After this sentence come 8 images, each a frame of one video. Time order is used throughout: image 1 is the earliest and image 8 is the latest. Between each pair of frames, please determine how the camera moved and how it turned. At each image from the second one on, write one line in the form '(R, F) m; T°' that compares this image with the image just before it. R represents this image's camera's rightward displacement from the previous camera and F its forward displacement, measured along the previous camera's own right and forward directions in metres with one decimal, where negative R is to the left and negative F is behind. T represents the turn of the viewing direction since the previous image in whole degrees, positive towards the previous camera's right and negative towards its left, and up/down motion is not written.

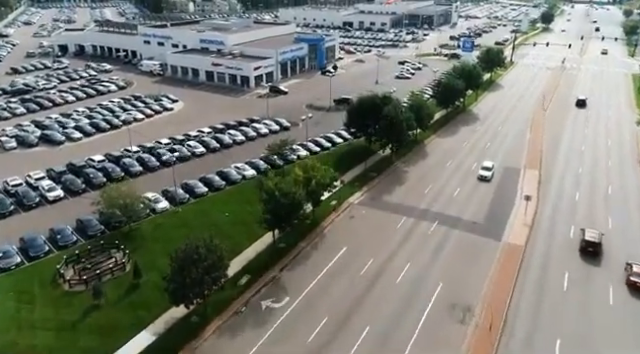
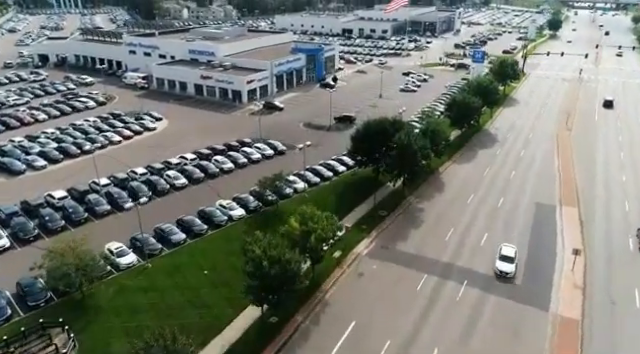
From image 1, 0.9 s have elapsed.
(-0.1, +6.6) m; 0°
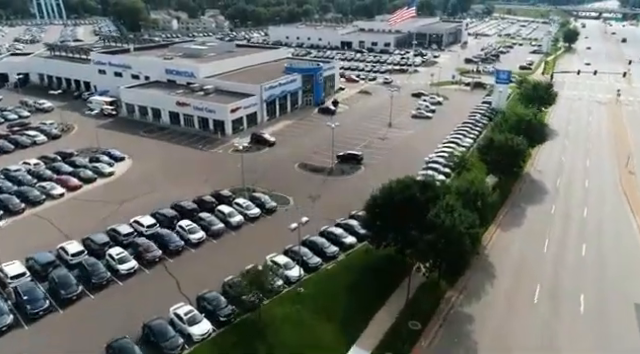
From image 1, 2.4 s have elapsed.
(-0.3, +11.7) m; 0°
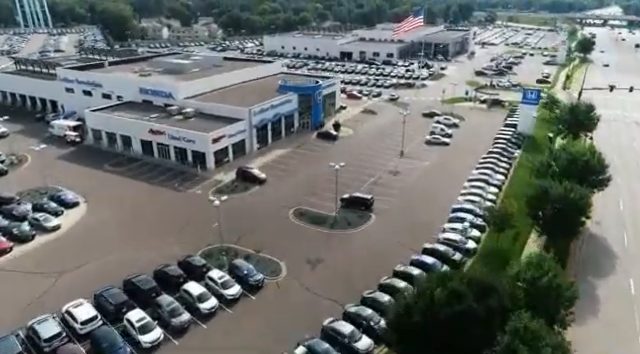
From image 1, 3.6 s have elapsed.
(-0.2, +9.5) m; 0°
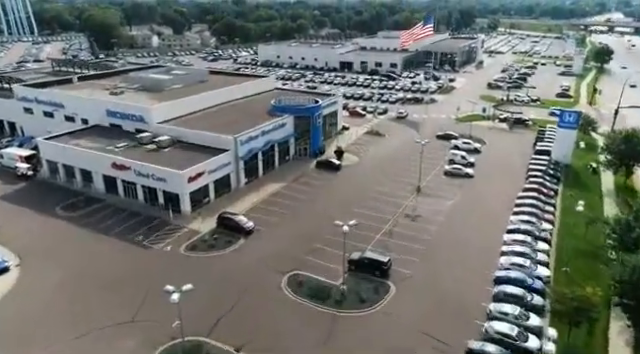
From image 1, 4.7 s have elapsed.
(-0.3, +9.2) m; 0°
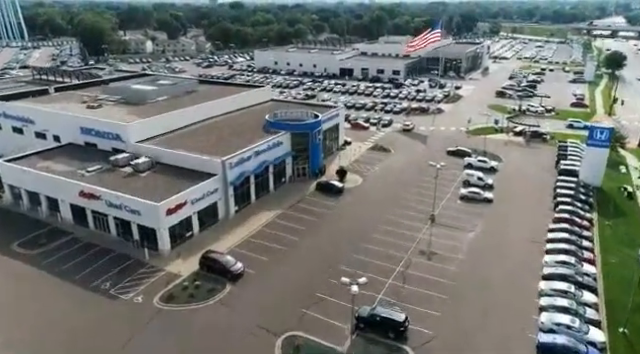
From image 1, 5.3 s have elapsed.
(-0.2, +5.6) m; 0°
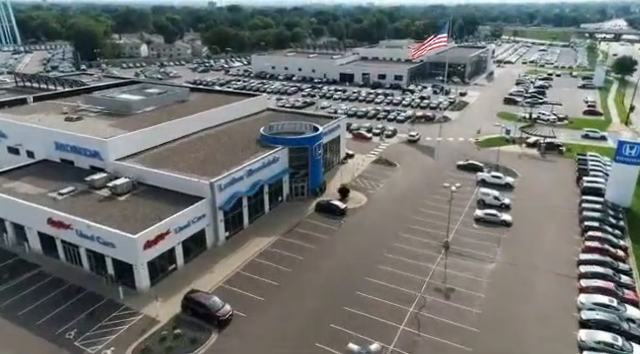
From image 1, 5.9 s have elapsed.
(-0.1, +4.3) m; 0°
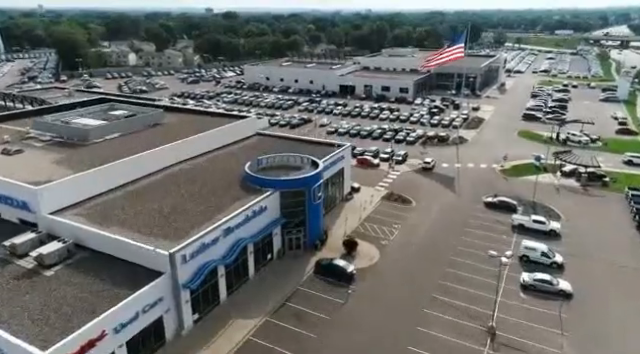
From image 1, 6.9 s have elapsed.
(-0.2, +9.3) m; 0°
